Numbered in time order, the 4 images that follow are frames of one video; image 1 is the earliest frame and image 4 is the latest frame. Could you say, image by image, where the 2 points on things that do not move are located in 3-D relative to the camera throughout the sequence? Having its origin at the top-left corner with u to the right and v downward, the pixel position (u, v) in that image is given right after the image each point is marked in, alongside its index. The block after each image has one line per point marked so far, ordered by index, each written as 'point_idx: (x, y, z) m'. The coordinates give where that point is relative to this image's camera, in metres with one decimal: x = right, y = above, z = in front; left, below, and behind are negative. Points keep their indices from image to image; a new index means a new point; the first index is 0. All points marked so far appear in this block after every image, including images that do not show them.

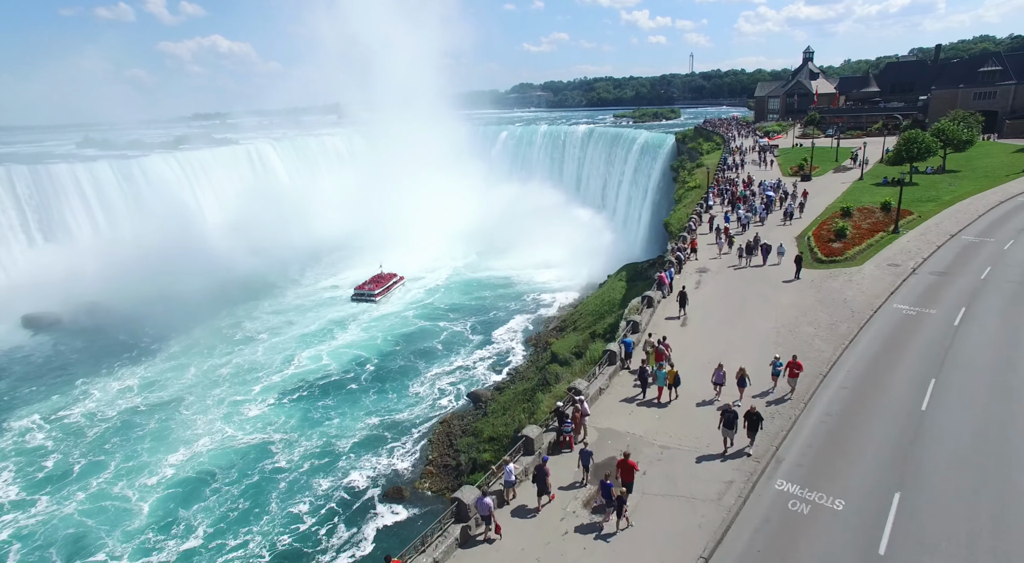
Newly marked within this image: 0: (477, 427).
0: (-1.2, -4.9, +18.8) m
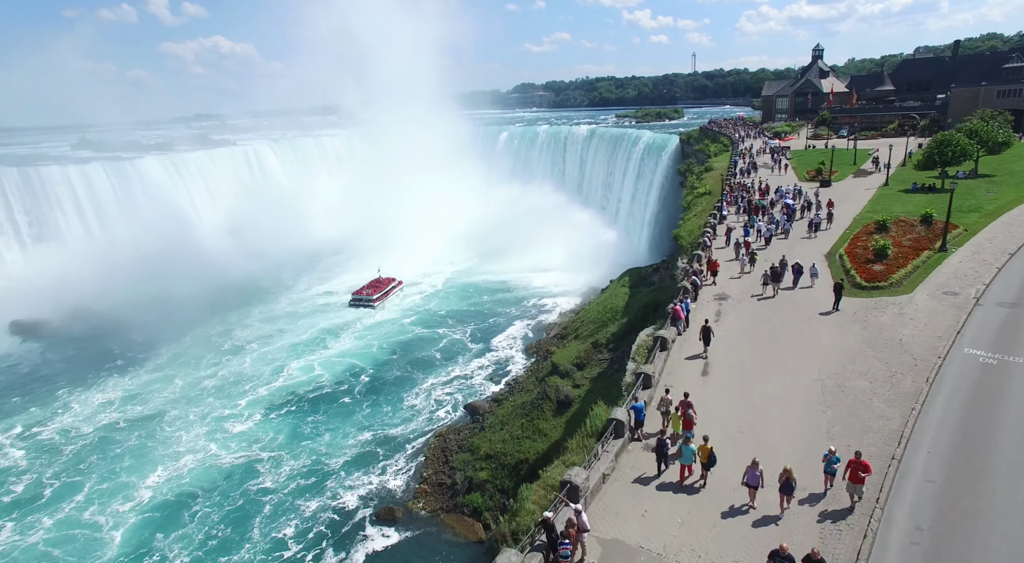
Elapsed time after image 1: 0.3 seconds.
0: (-1.2, -5.2, +18.0) m
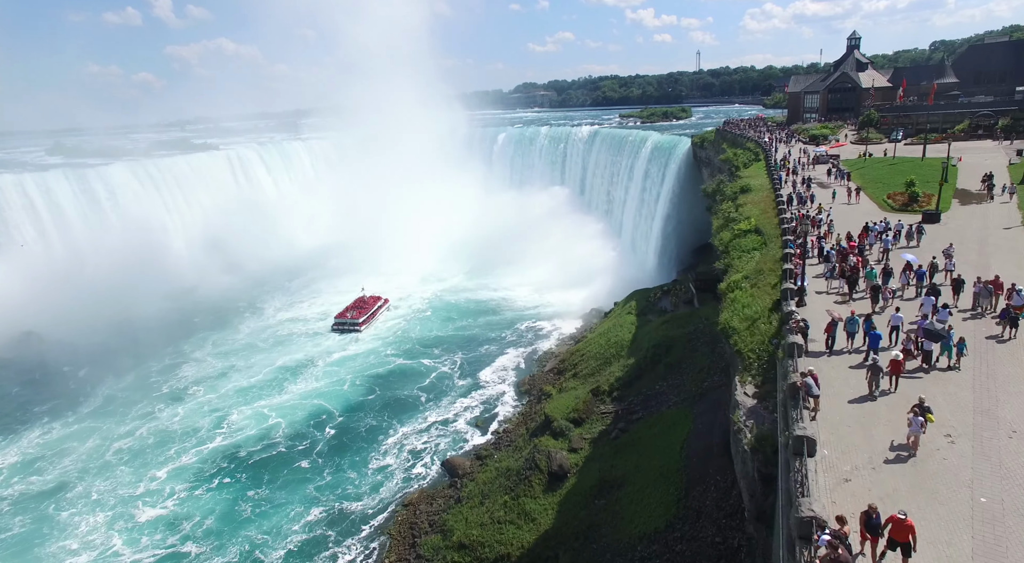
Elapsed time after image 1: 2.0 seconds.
0: (-1.7, -6.2, +14.5) m
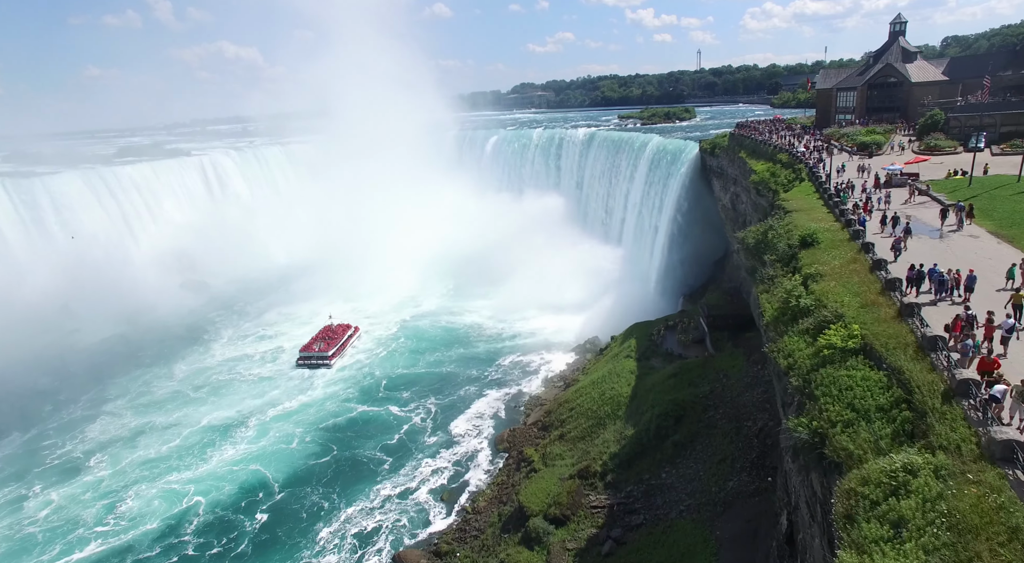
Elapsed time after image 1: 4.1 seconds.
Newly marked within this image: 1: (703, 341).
0: (-2.6, -7.5, +10.7) m
1: (+6.1, -2.0, +17.9) m
